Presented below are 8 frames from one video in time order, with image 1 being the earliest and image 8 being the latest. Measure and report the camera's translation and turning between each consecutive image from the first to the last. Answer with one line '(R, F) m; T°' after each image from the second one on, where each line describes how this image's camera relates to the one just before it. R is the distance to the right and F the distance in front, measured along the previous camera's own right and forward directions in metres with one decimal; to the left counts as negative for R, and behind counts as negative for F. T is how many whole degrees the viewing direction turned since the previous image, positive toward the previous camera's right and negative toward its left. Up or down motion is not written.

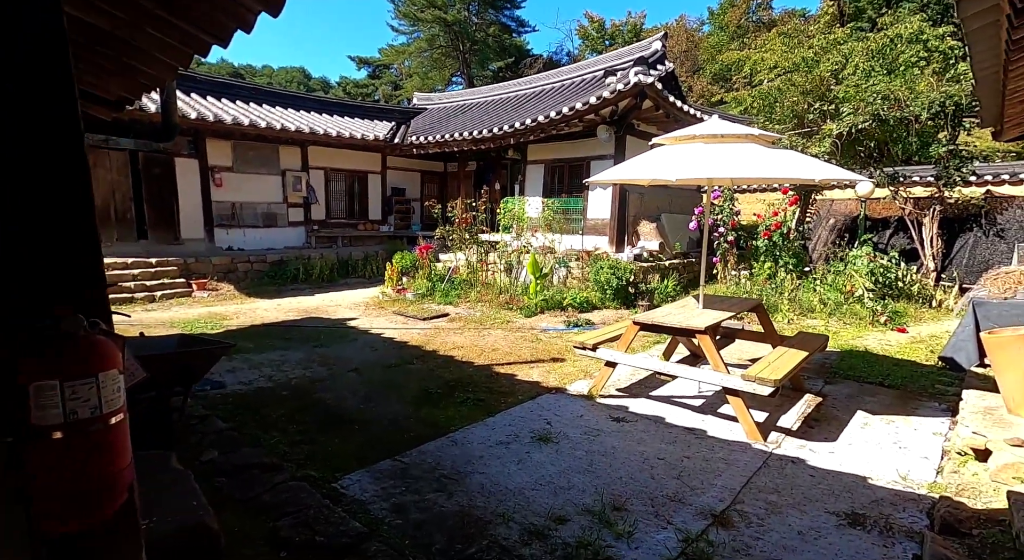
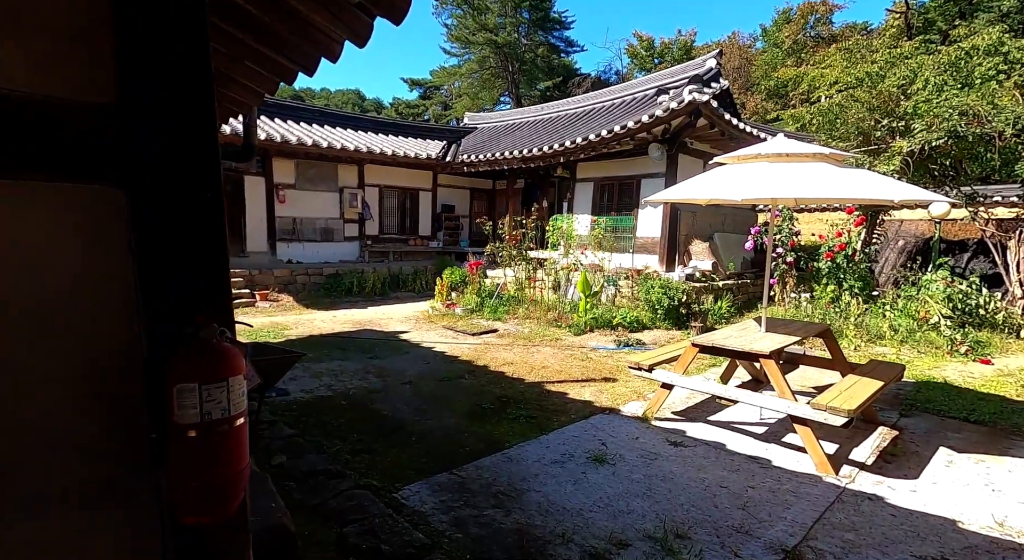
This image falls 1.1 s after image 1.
(-0.1, 0.0) m; -5°
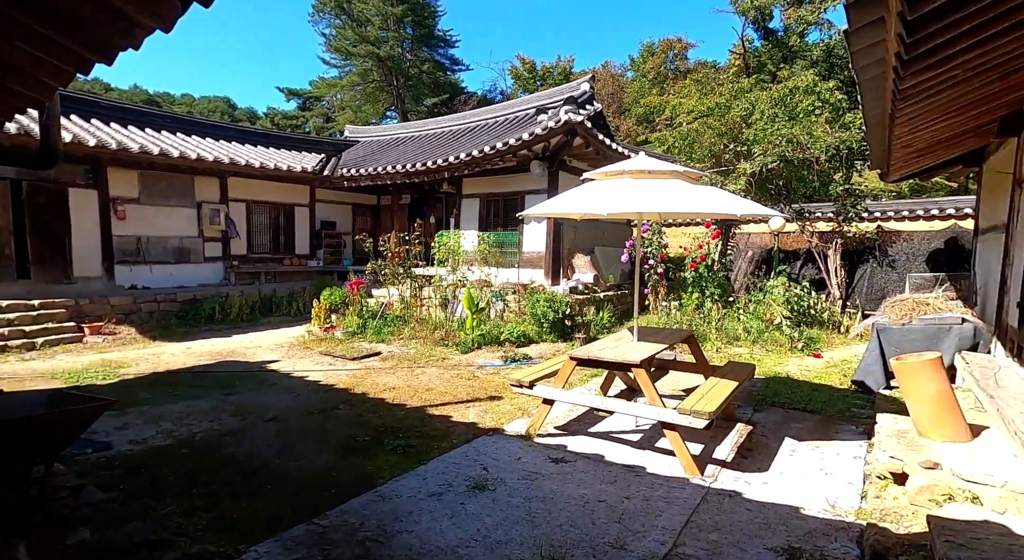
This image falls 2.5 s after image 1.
(+0.1, +0.1) m; +11°
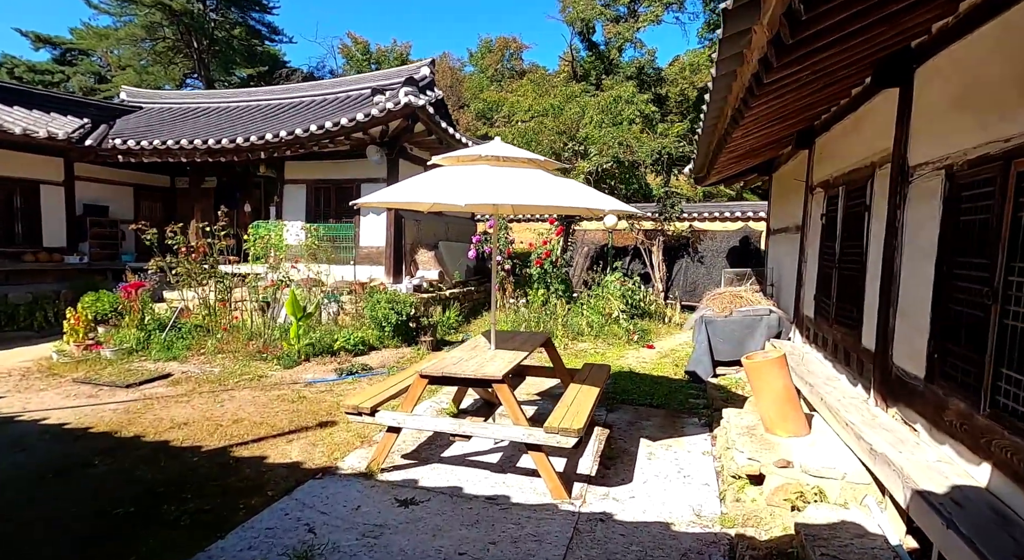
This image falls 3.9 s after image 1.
(0.0, +0.5) m; +17°
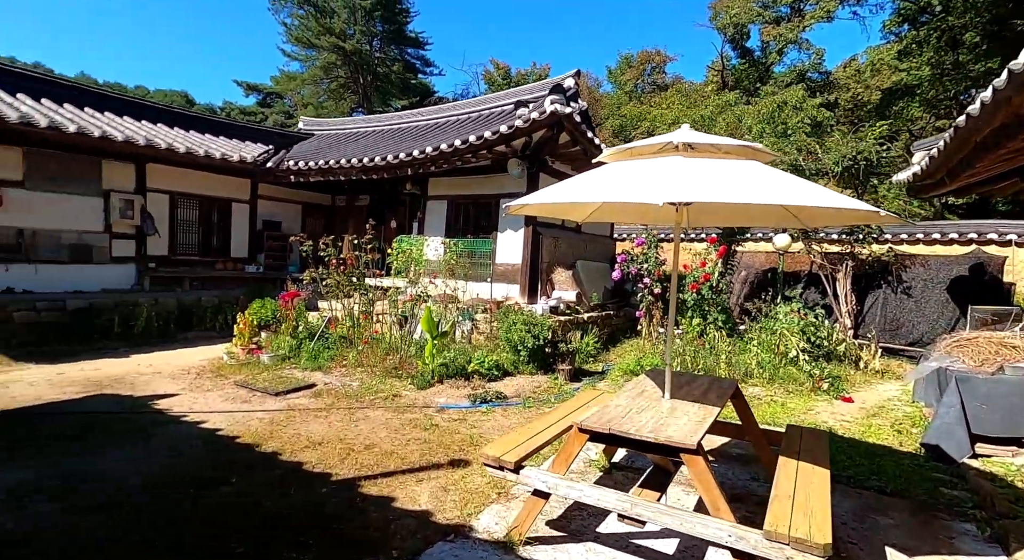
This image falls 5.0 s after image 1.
(-0.2, +0.6) m; -13°
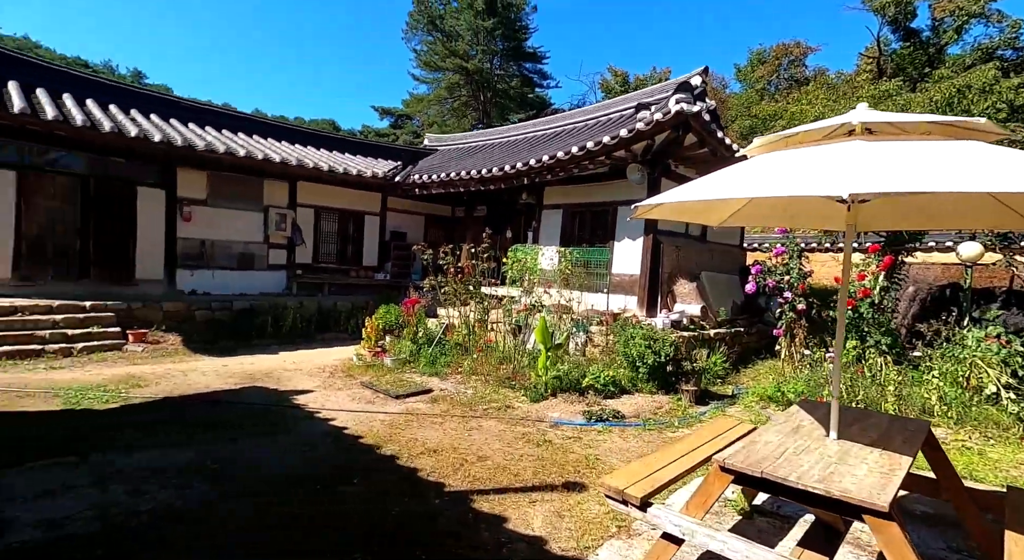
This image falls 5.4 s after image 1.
(0.0, +0.2) m; -12°
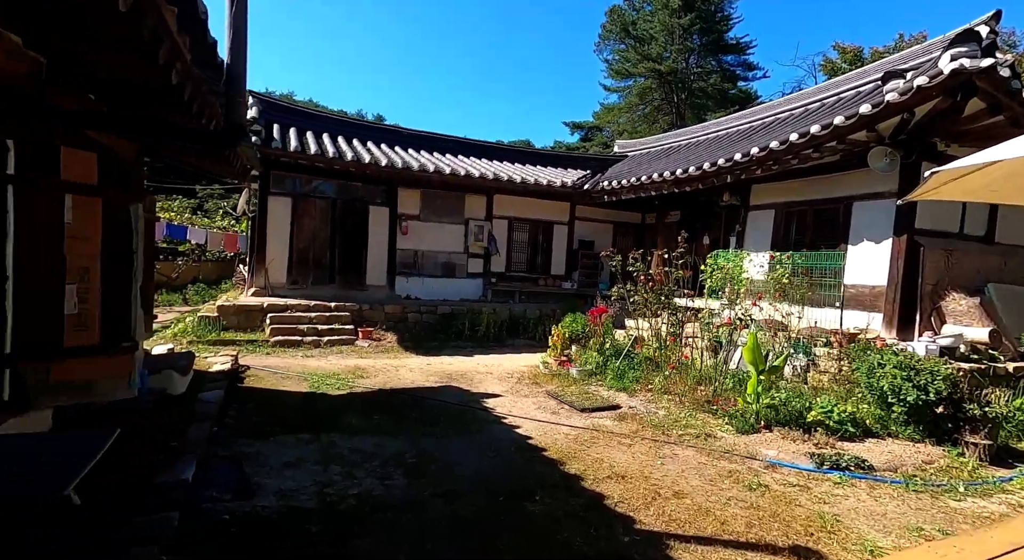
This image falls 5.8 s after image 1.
(-0.1, +0.4) m; -19°
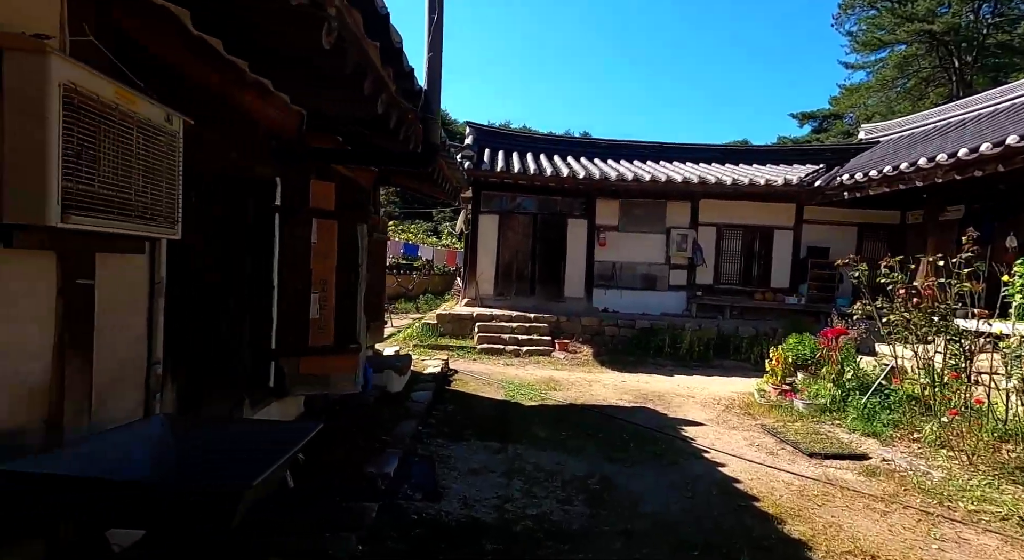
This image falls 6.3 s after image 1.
(+0.1, +0.7) m; -21°
